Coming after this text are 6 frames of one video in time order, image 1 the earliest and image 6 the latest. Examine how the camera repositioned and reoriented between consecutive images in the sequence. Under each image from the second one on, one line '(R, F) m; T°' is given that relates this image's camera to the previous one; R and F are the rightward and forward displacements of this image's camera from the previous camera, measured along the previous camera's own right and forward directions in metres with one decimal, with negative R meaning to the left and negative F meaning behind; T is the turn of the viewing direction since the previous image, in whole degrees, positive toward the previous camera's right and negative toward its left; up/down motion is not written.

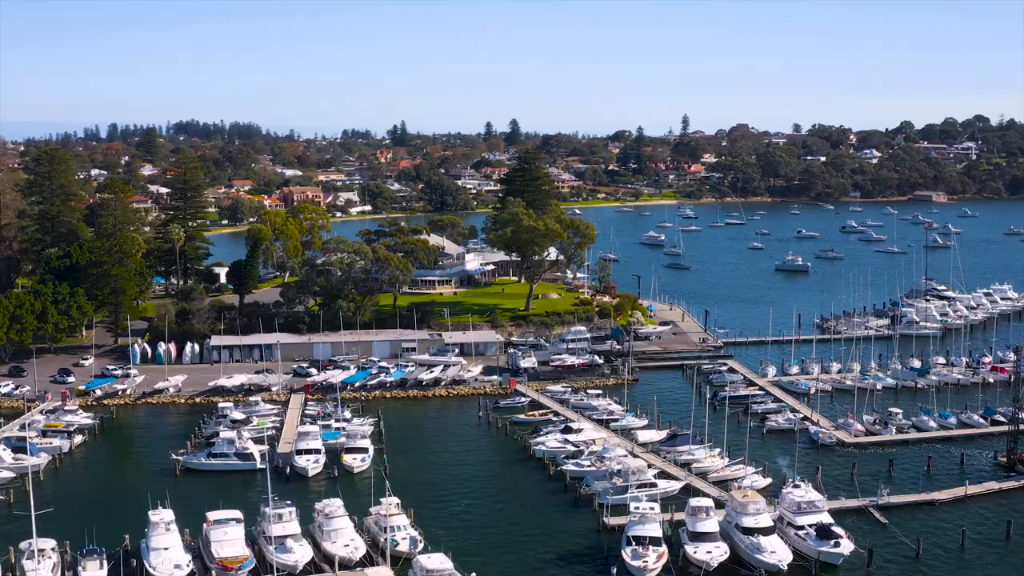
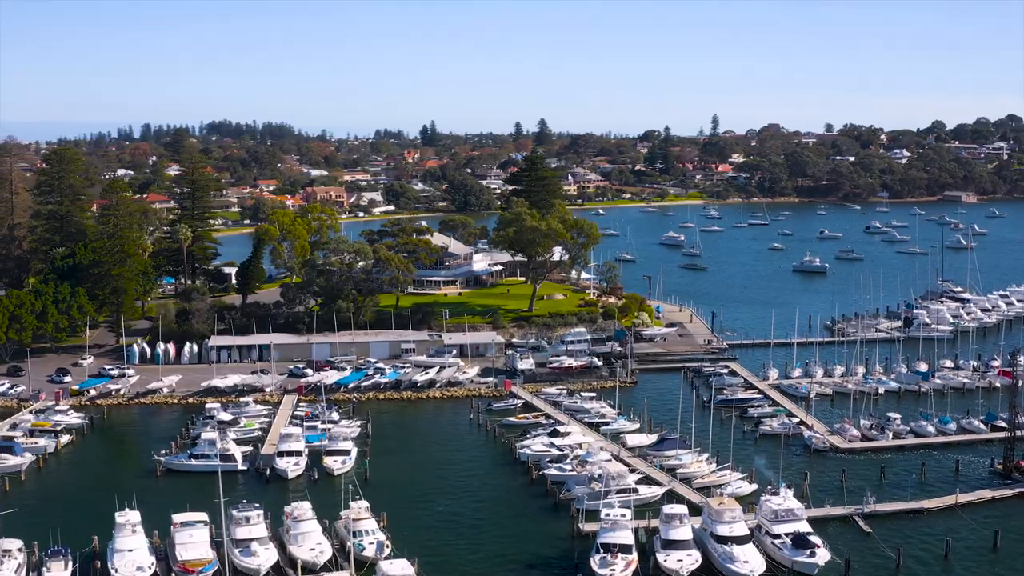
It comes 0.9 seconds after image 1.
(+1.4, +0.5) m; -2°
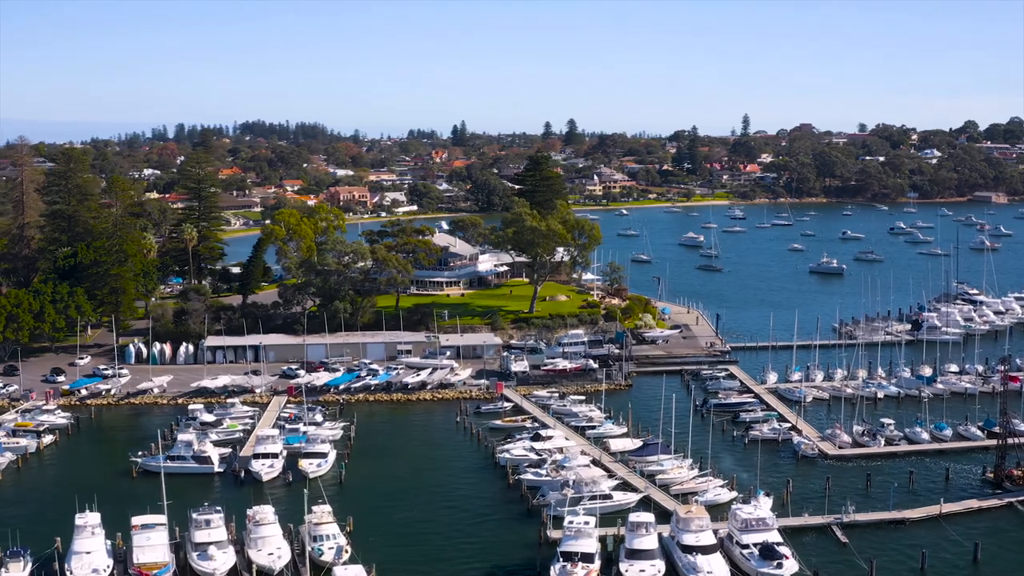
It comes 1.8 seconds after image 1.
(+1.6, +0.5) m; -2°
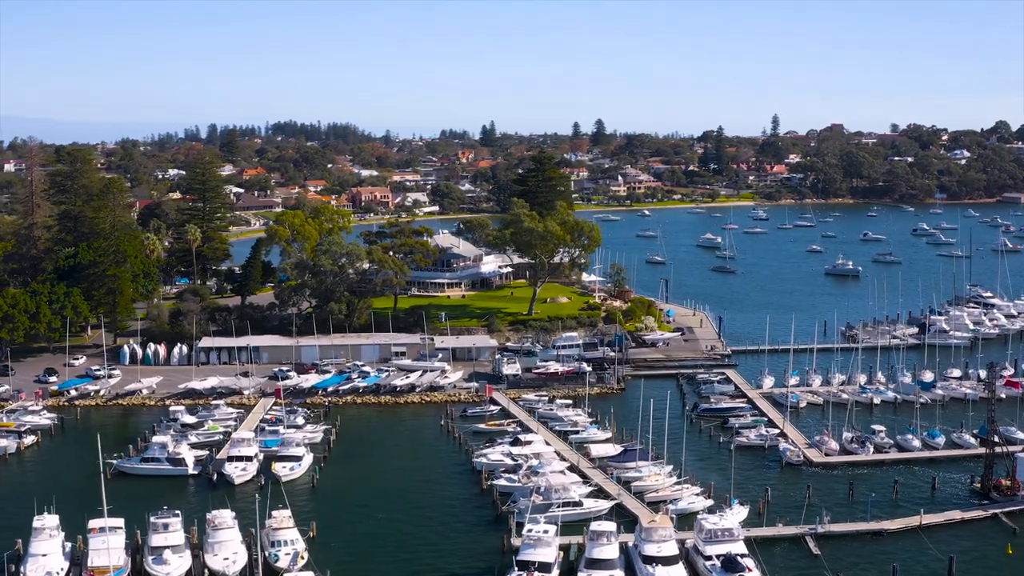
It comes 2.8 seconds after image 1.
(+1.6, +0.5) m; -1°
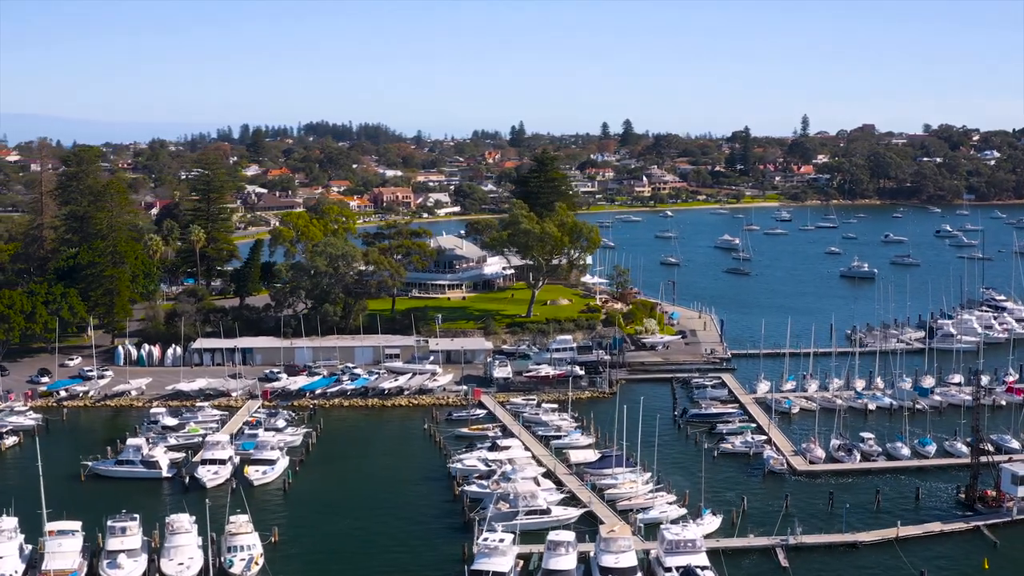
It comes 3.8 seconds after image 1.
(+1.6, +0.5) m; -1°
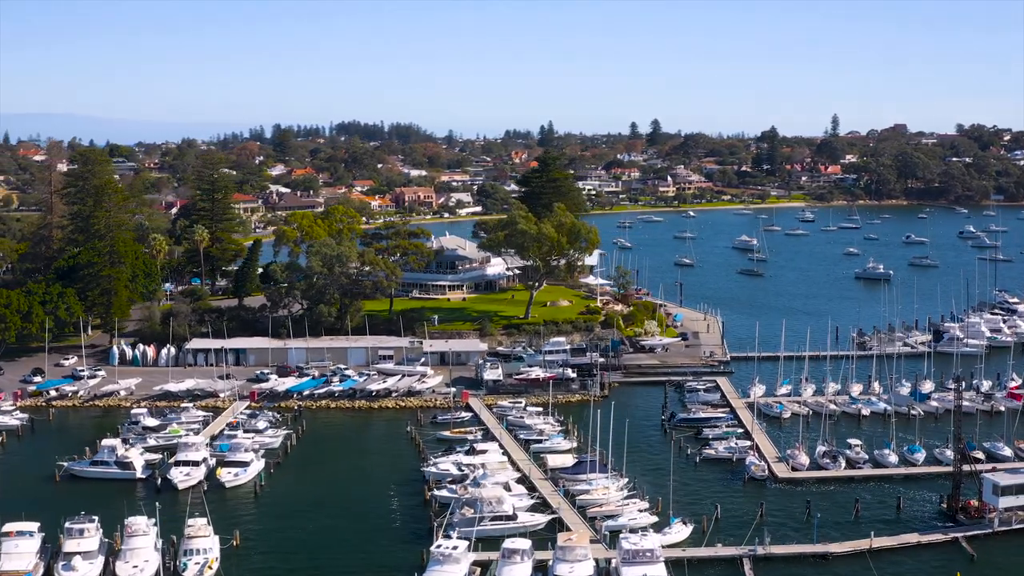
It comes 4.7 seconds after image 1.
(+1.6, +0.4) m; -1°
